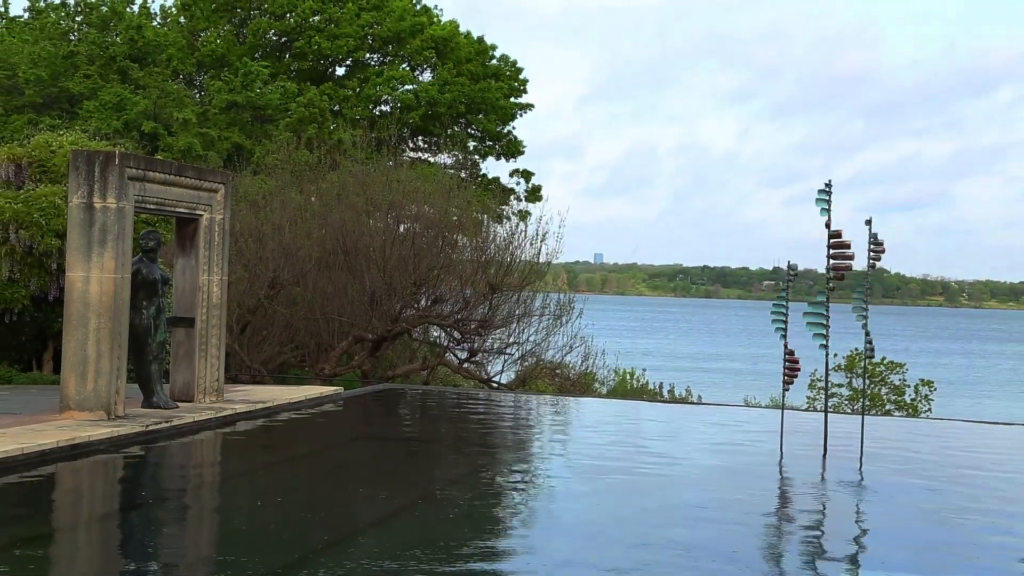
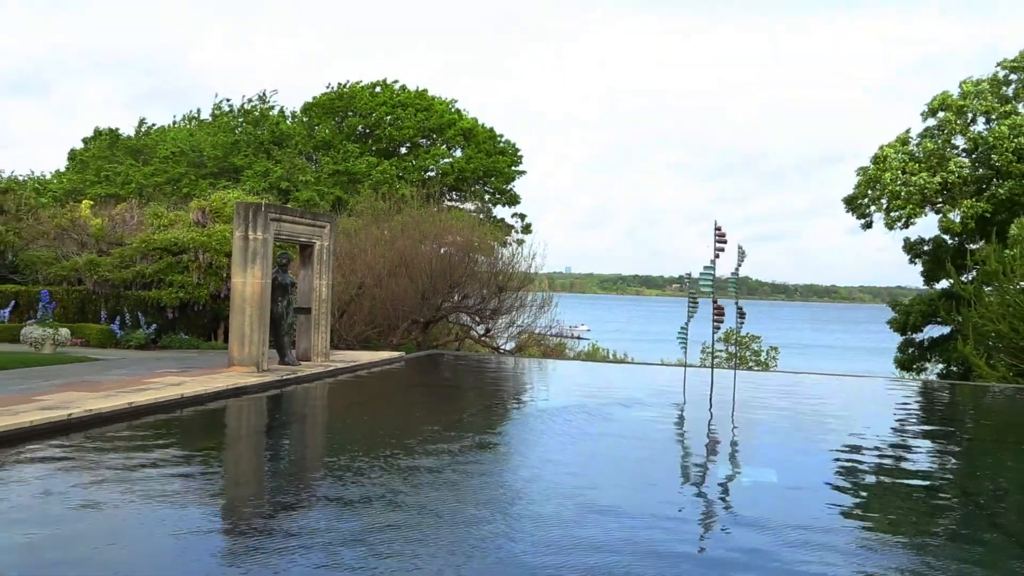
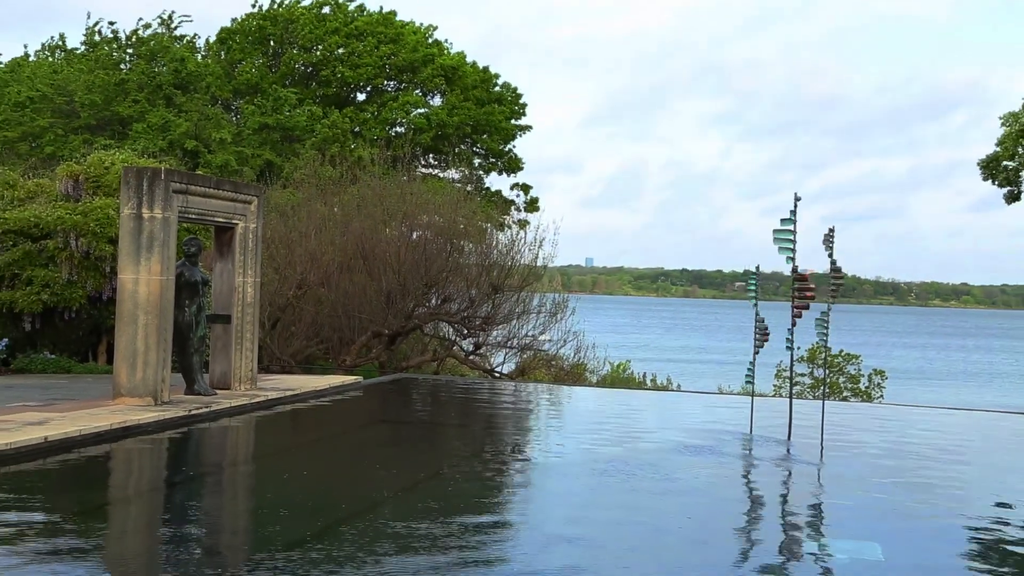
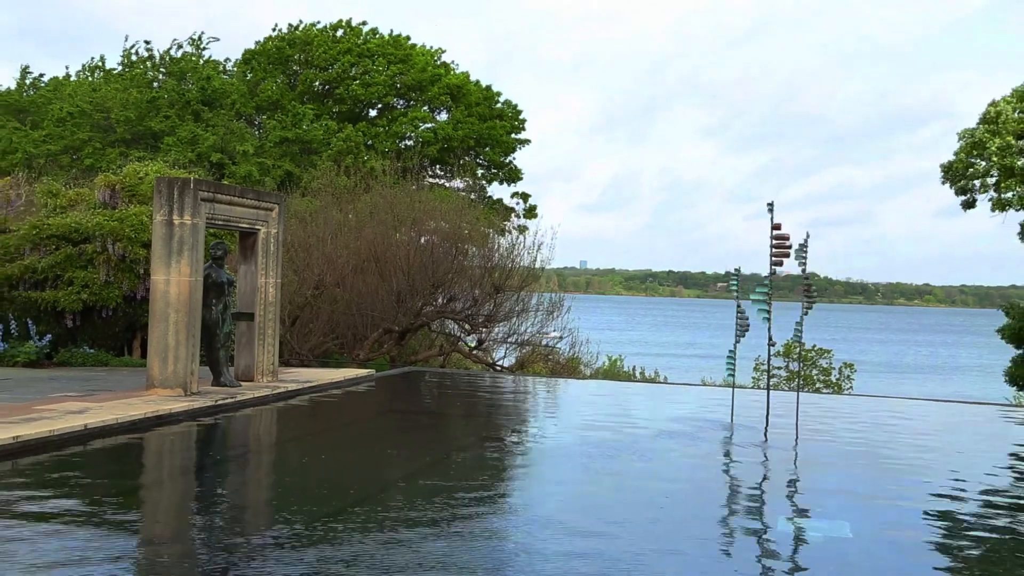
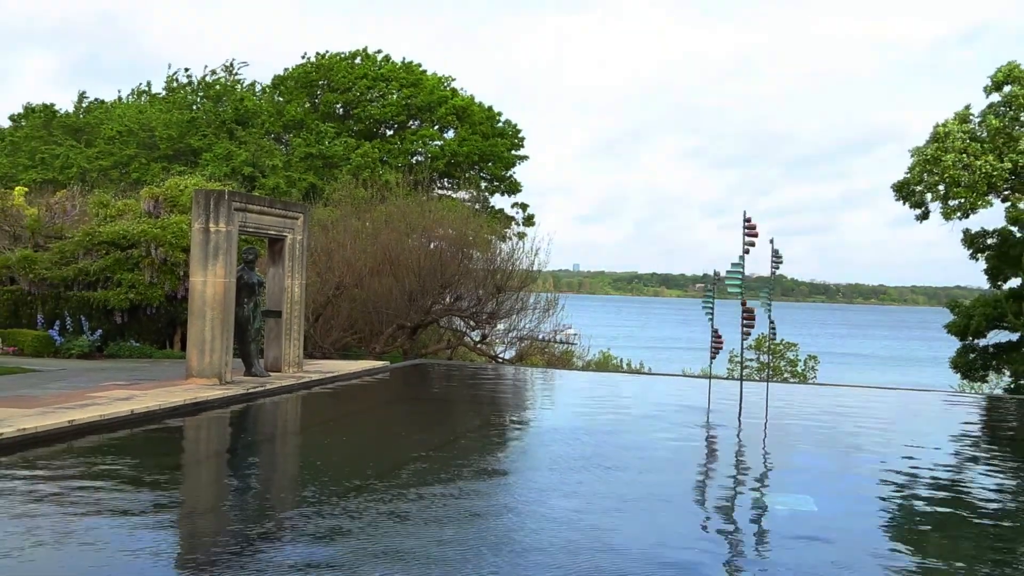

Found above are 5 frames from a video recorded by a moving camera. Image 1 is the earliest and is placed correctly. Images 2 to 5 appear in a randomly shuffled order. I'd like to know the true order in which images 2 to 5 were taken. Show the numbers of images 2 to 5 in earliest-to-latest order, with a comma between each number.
3, 4, 5, 2
